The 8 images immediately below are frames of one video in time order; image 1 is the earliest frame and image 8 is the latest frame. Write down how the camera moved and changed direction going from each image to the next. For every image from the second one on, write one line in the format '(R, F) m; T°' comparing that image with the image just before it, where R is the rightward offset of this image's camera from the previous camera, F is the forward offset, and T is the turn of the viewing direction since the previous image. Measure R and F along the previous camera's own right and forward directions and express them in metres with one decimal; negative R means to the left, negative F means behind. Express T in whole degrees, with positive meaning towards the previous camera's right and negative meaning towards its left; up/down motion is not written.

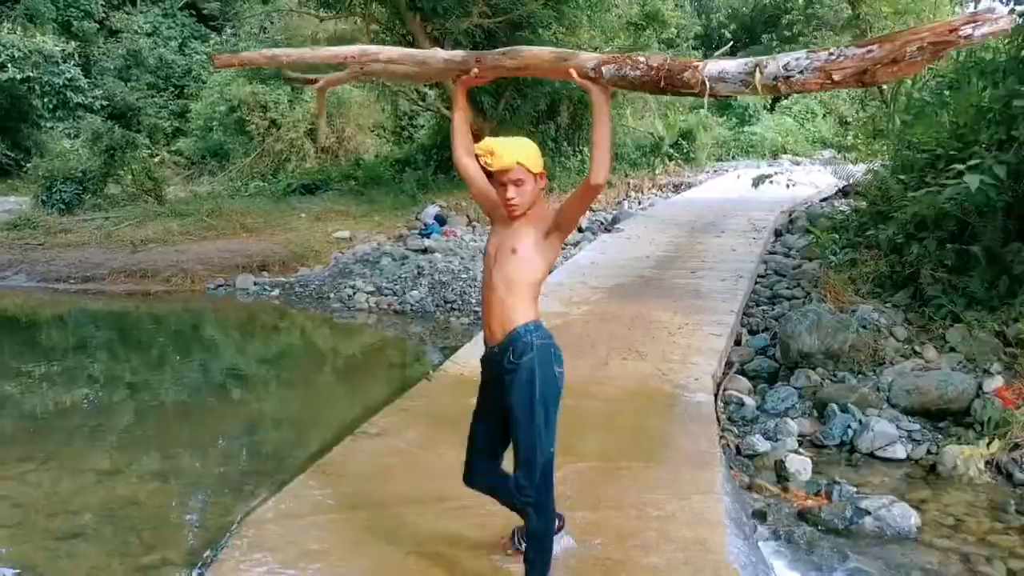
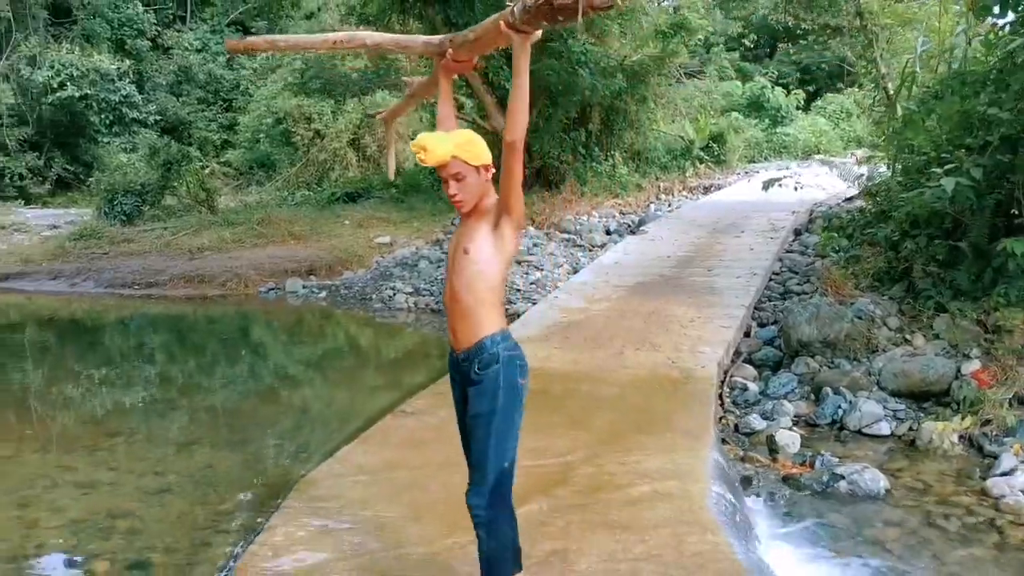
(+0.1, -0.5) m; -3°
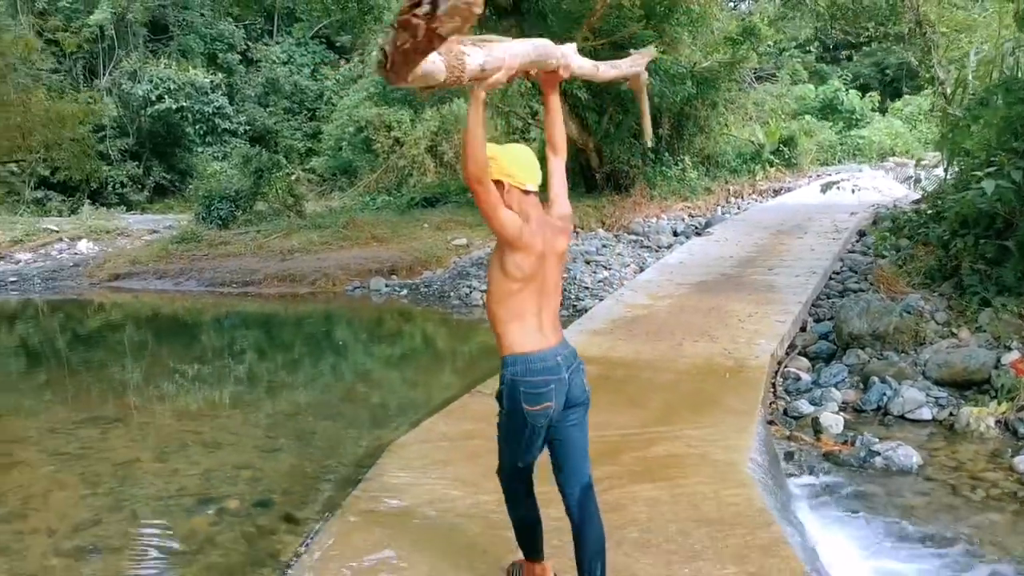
(+0.1, -0.5) m; -5°
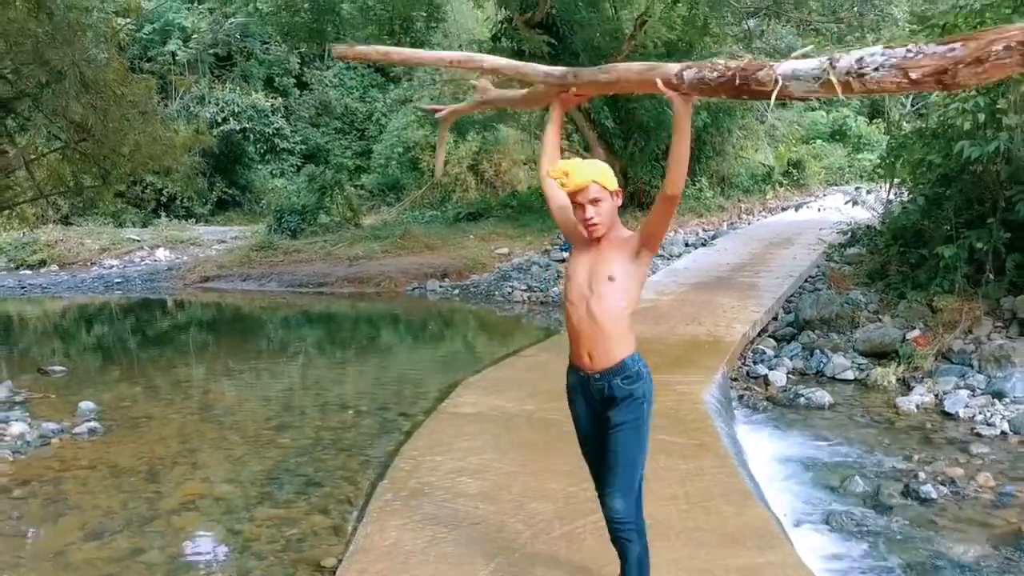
(0.0, -1.8) m; -2°
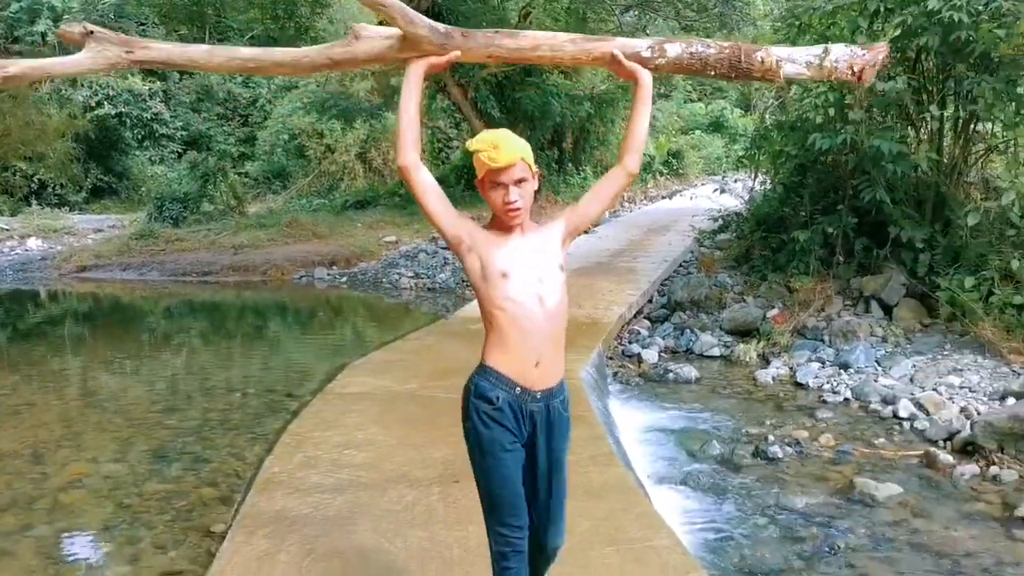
(0.0, -0.2) m; +7°
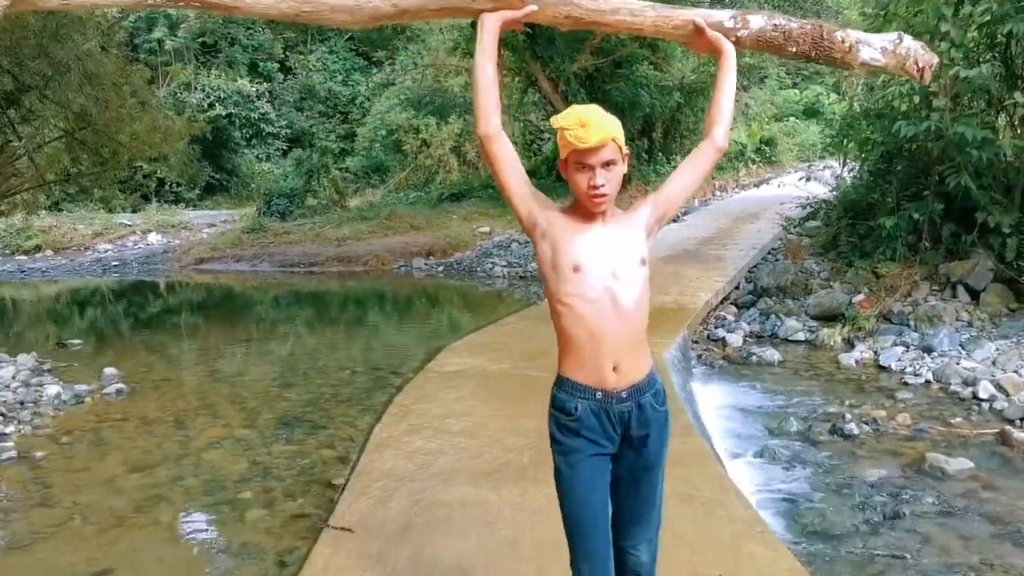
(0.0, -0.4) m; -6°
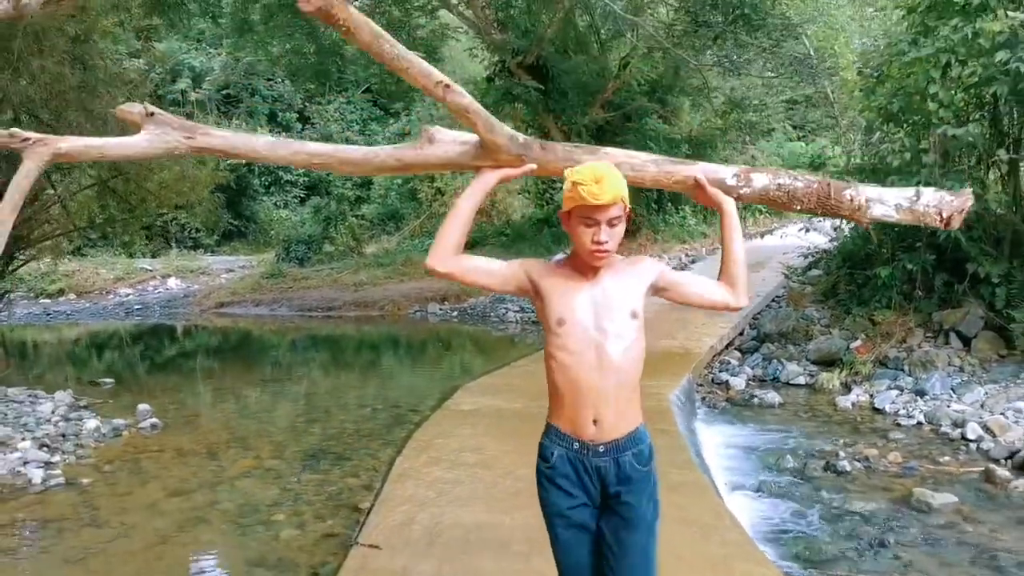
(0.0, -0.3) m; -1°
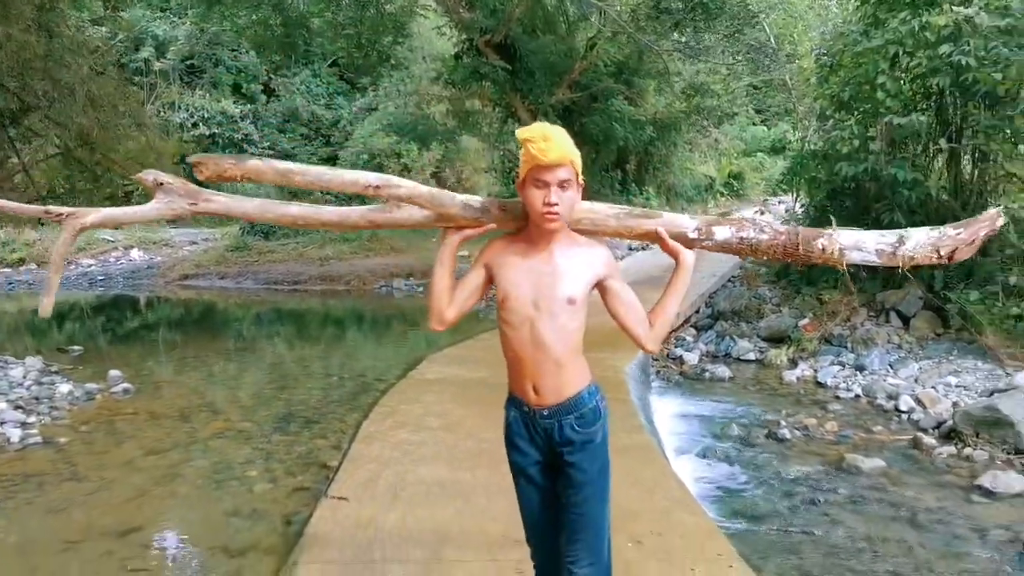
(0.0, -0.2) m; +2°
